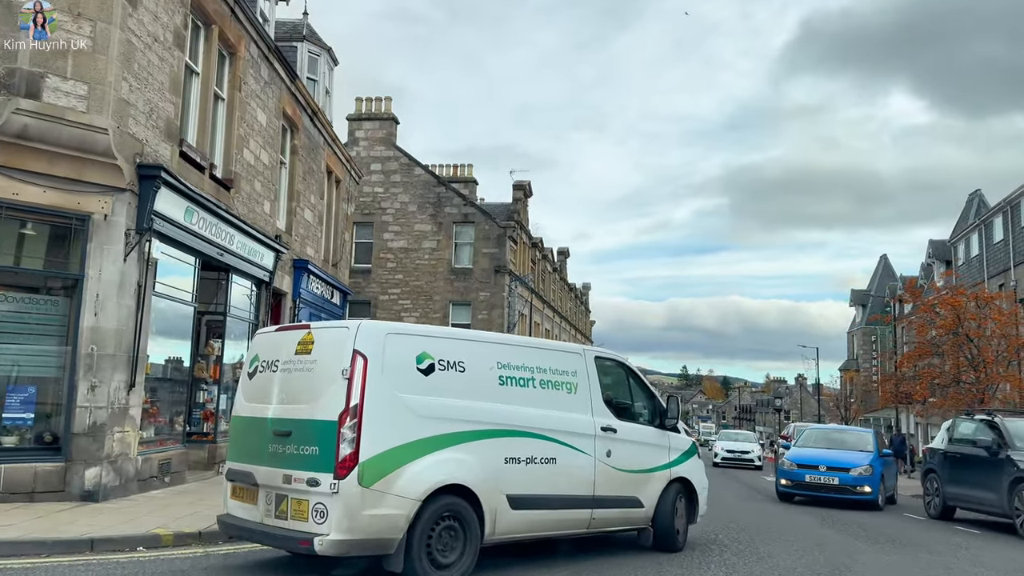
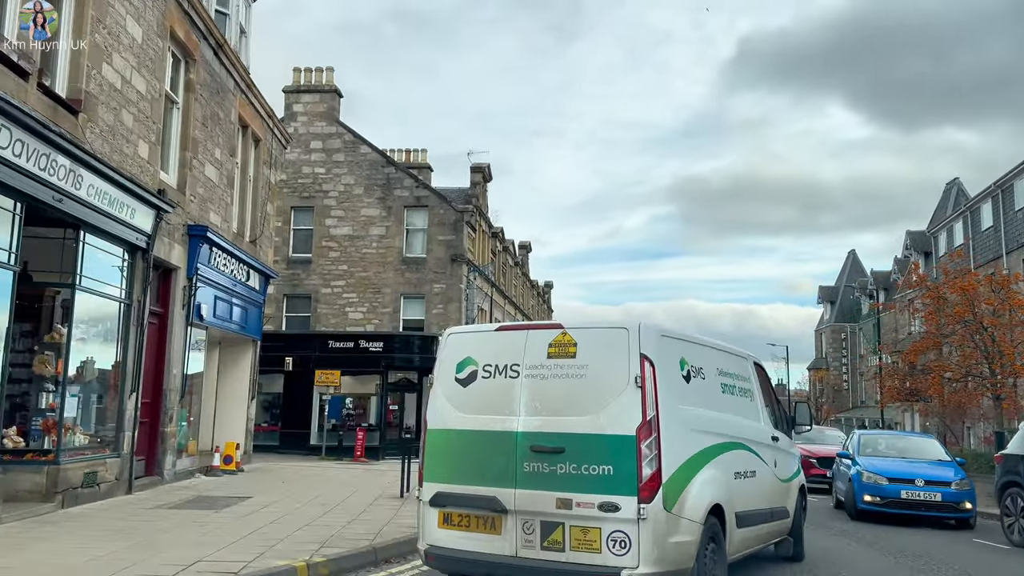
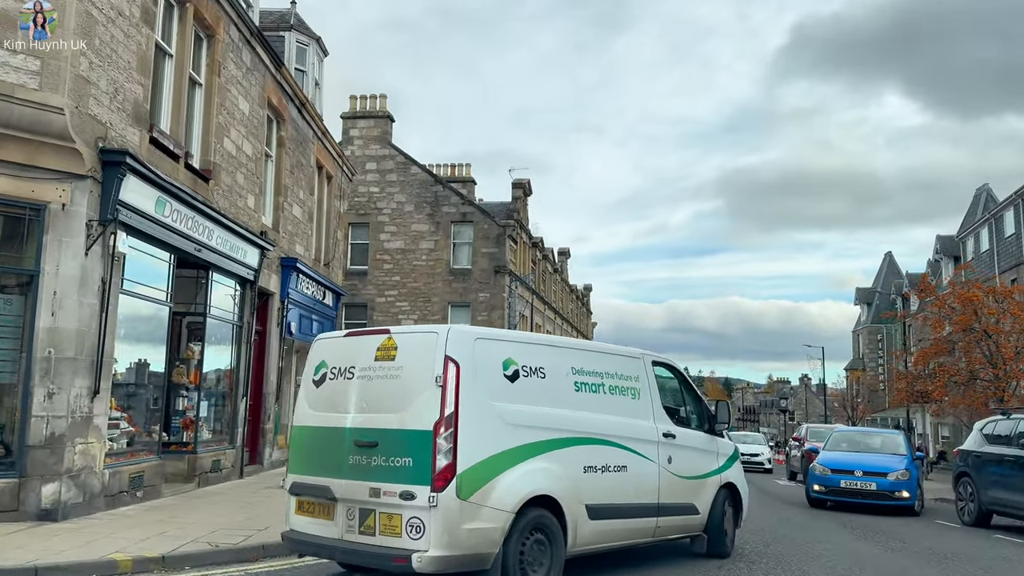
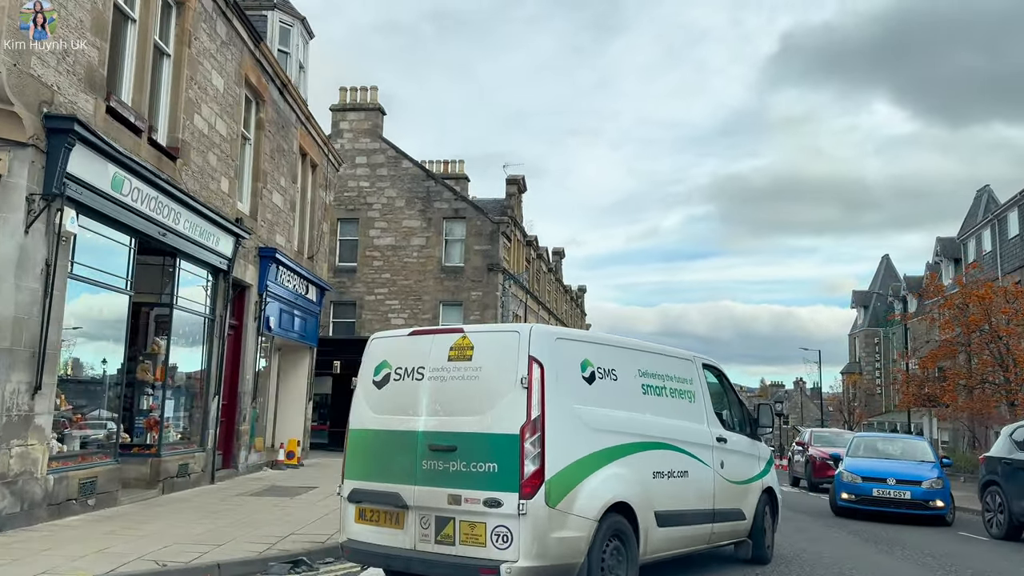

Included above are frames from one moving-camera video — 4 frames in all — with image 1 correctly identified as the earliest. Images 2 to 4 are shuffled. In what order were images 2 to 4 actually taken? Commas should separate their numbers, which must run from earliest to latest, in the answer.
3, 4, 2
